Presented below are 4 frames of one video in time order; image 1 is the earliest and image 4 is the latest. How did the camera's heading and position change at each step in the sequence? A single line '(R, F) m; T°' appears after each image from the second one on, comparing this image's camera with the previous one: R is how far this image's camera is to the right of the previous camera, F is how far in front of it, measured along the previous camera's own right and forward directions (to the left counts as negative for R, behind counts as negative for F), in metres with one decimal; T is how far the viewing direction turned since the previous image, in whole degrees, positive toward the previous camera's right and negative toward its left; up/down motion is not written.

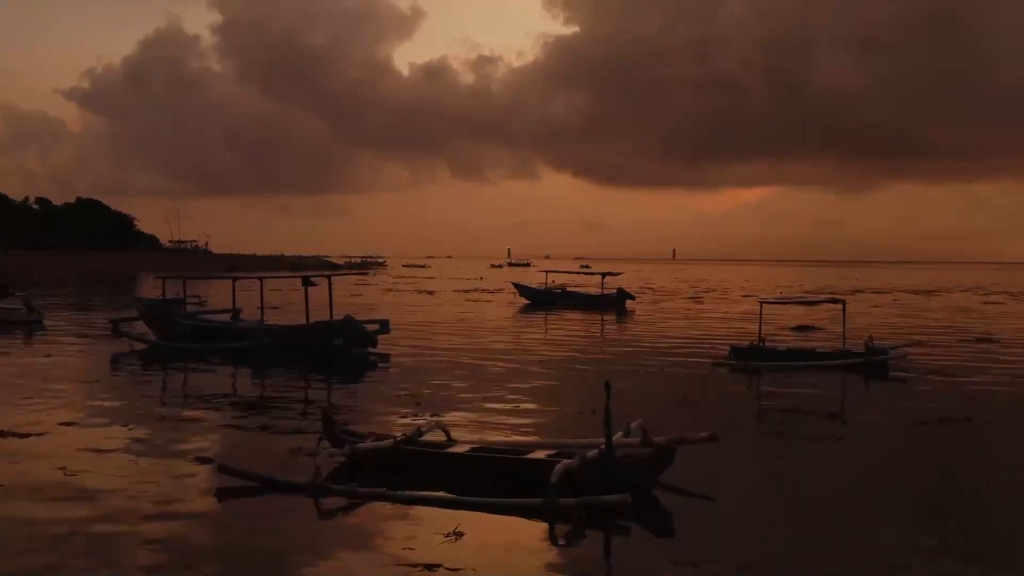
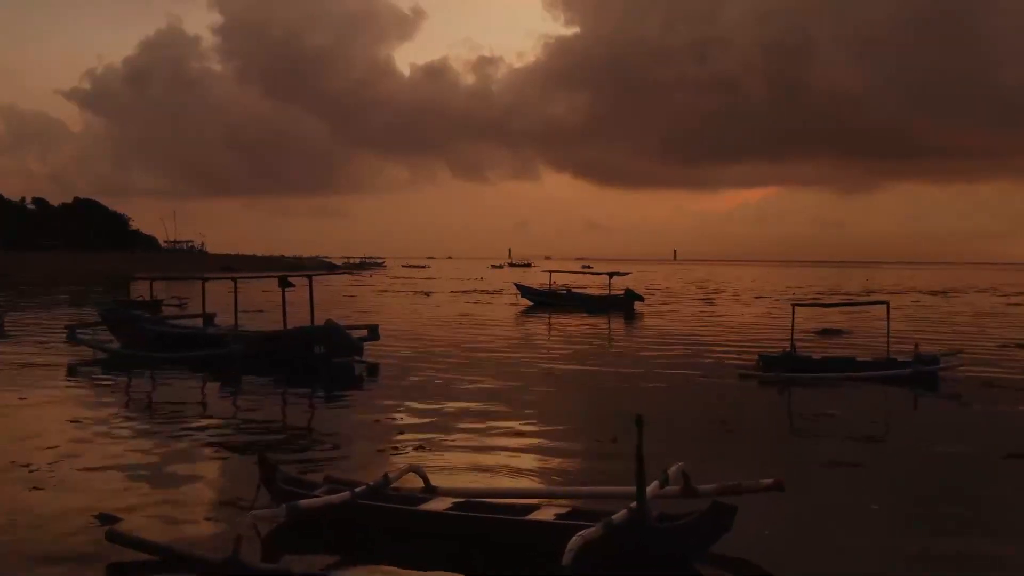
(0.0, +2.0) m; 0°
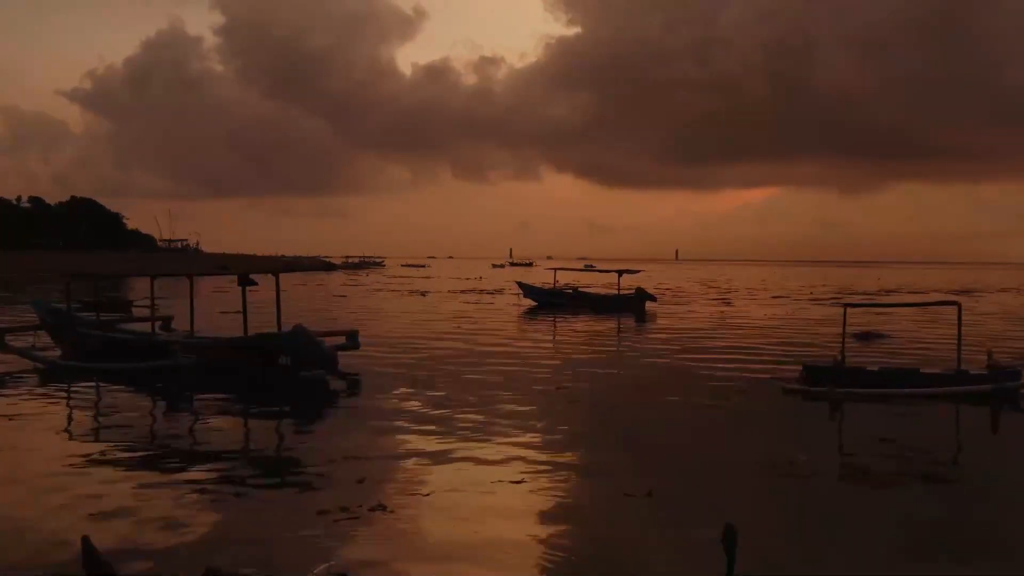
(0.0, +2.5) m; 0°
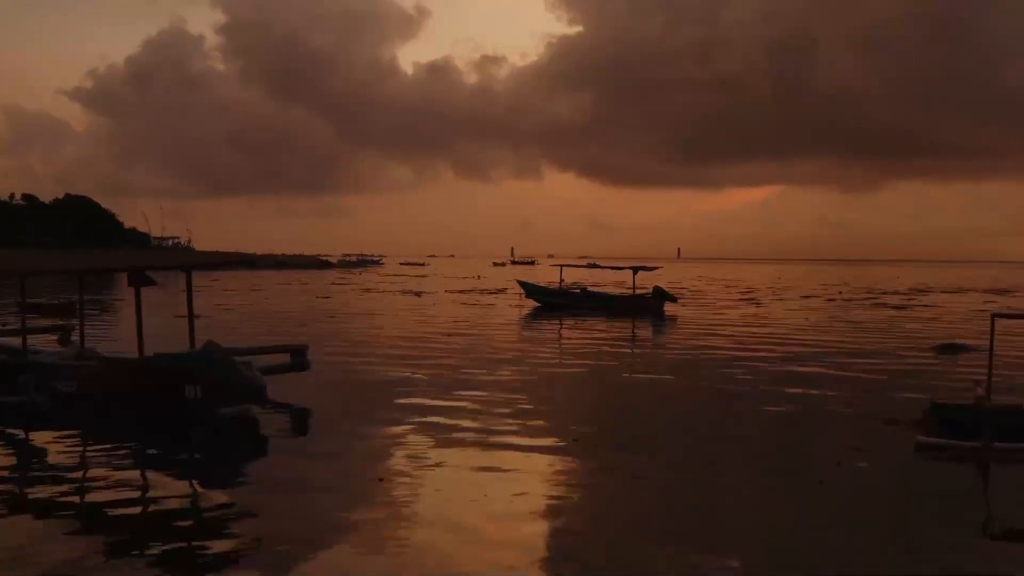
(0.0, +4.0) m; 0°
